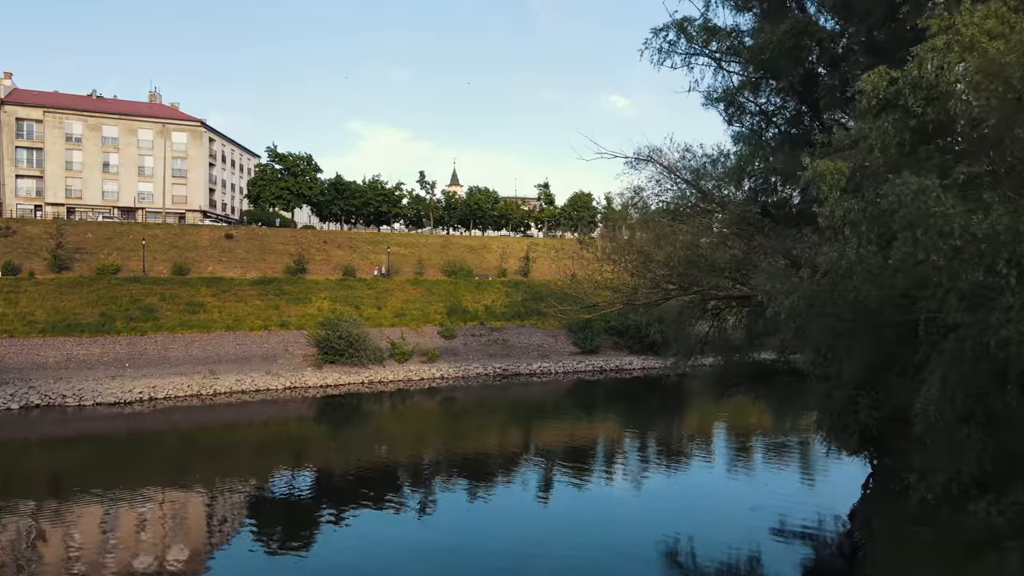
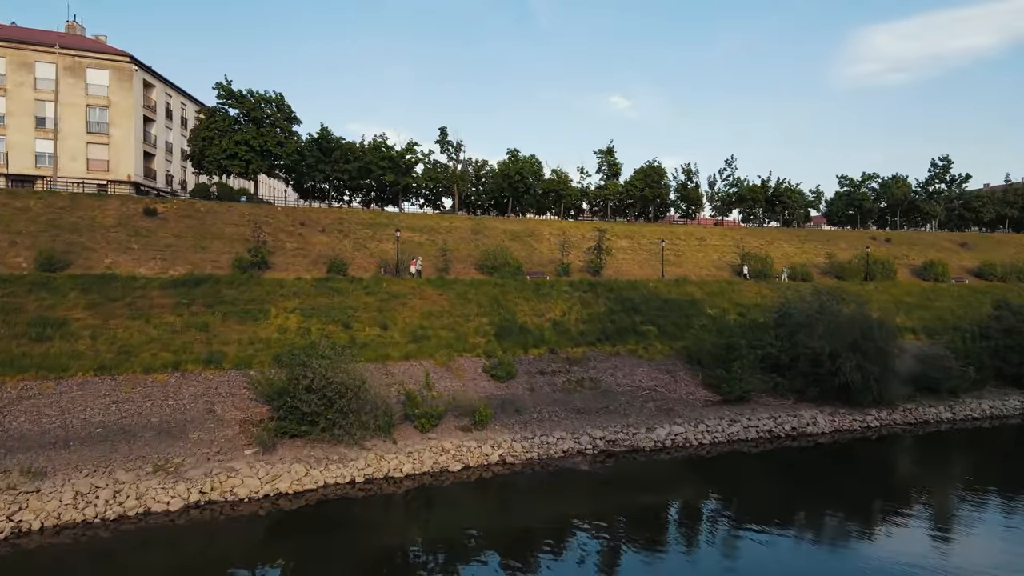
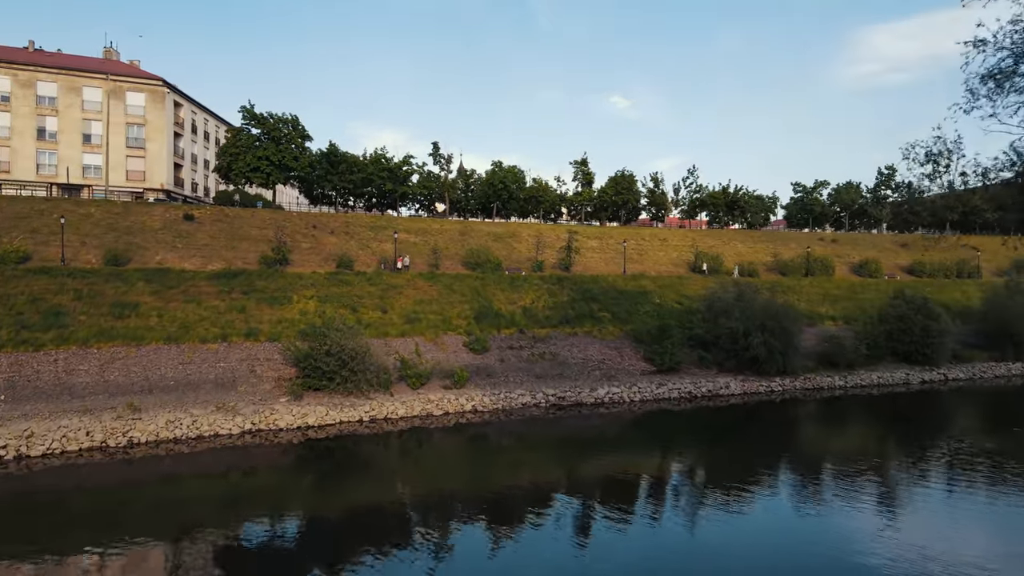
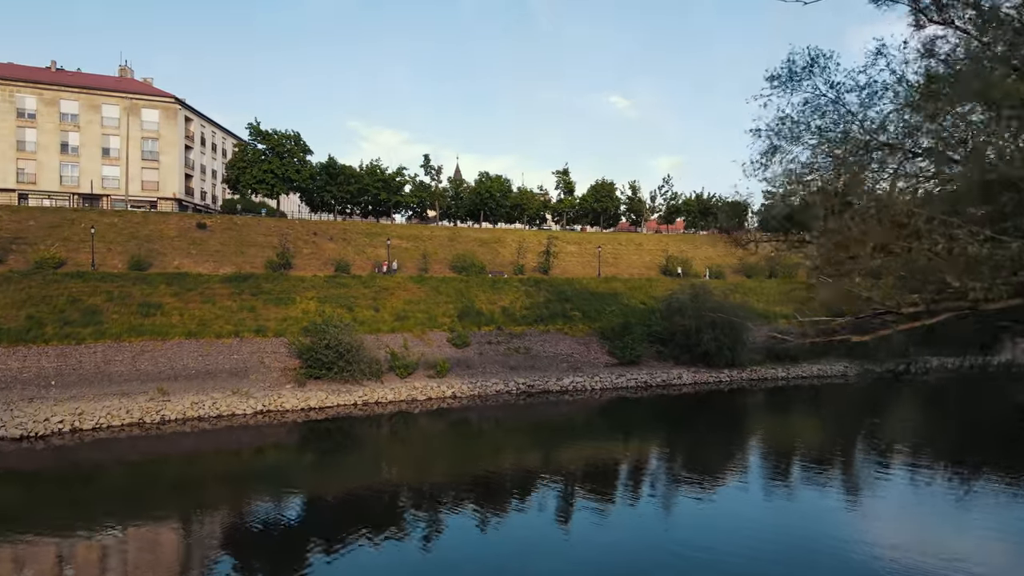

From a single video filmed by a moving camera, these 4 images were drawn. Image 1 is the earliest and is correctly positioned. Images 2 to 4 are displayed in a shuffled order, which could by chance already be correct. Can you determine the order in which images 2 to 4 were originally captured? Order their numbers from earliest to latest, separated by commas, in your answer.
4, 3, 2
